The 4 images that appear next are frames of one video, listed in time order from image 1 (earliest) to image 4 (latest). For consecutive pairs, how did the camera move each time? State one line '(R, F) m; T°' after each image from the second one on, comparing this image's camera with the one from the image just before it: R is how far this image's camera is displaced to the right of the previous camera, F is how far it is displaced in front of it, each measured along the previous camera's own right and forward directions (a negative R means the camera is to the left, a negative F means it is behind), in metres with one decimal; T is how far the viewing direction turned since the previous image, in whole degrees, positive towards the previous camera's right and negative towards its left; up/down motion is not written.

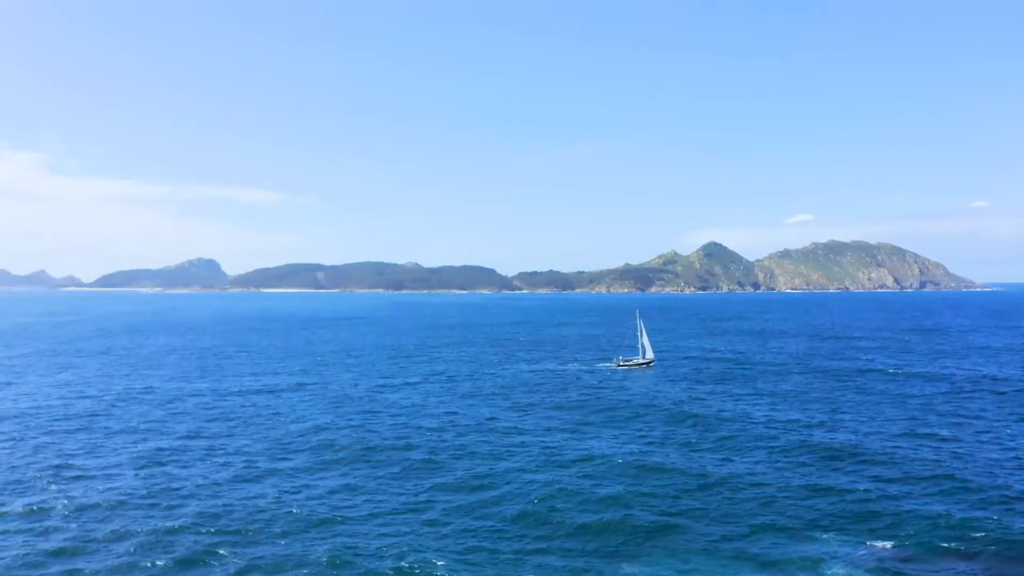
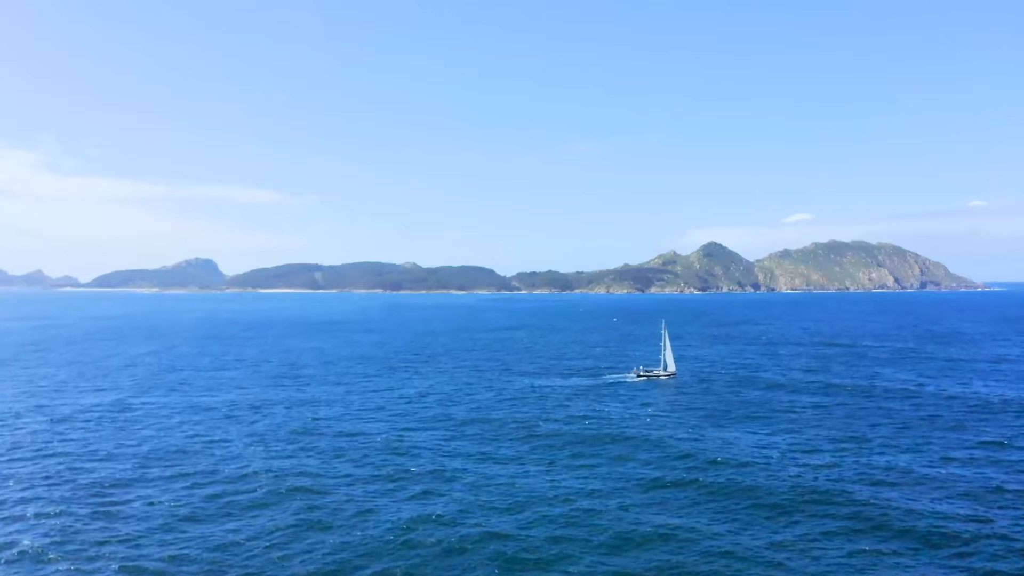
(+0.1, +2.4) m; 0°
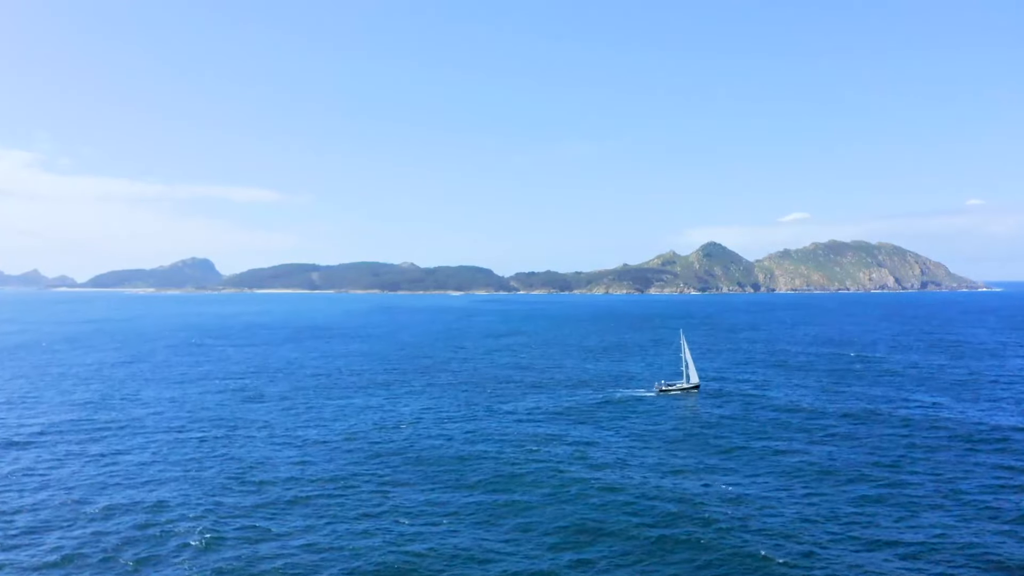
(-0.1, +2.7) m; 0°
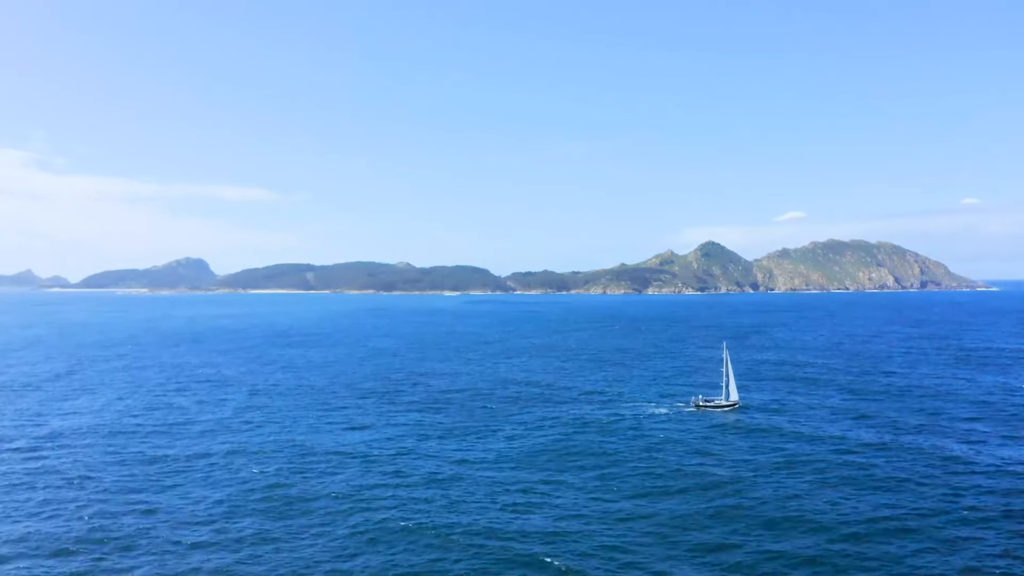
(+0.2, +4.3) m; 0°
